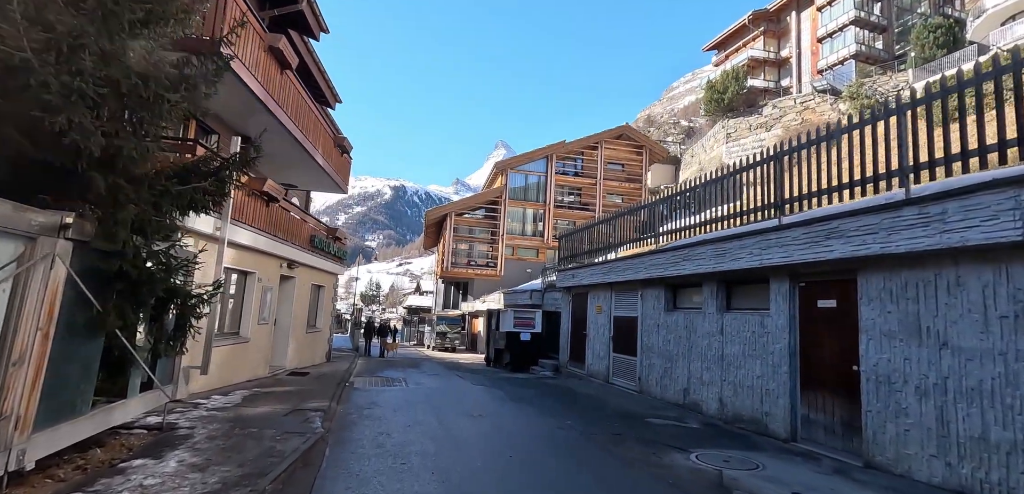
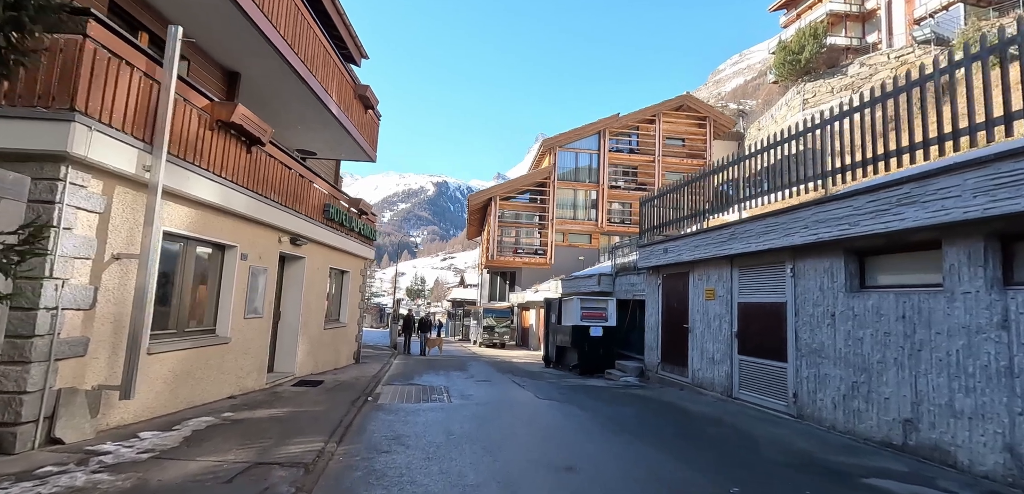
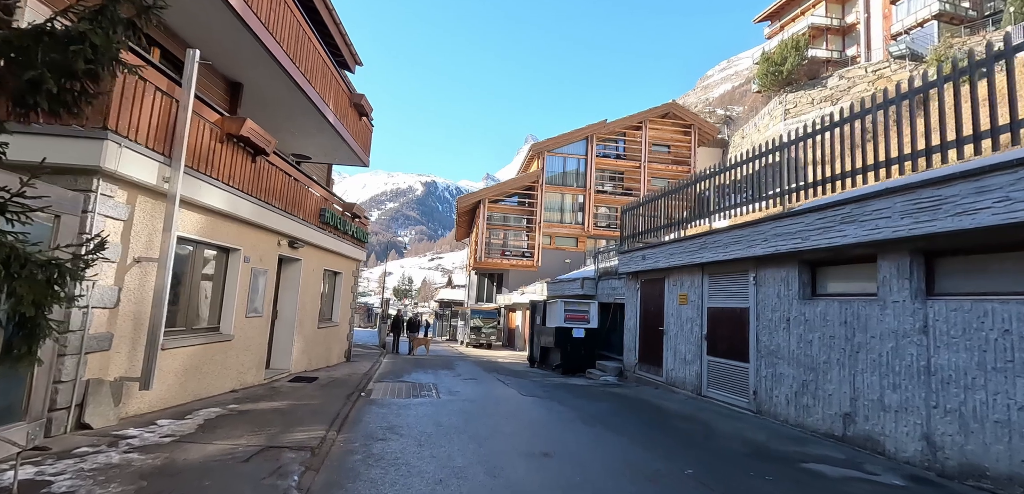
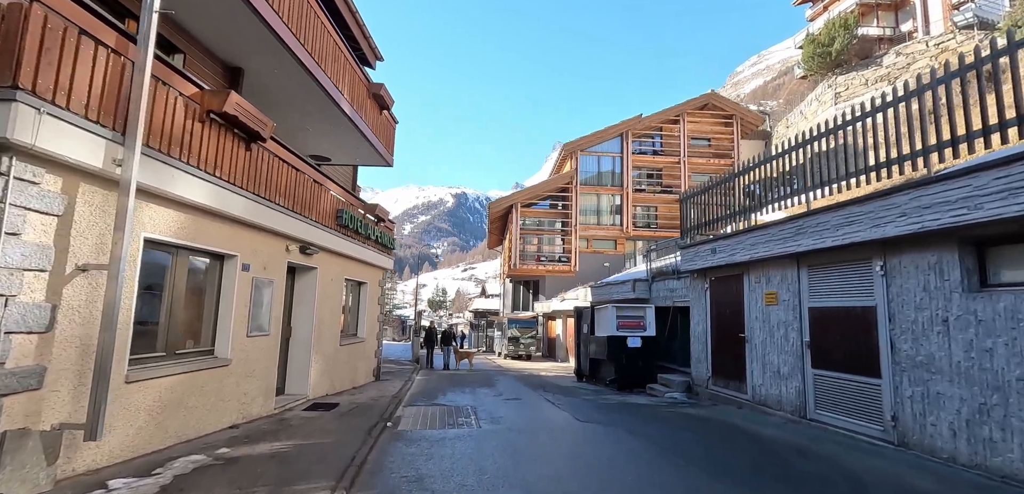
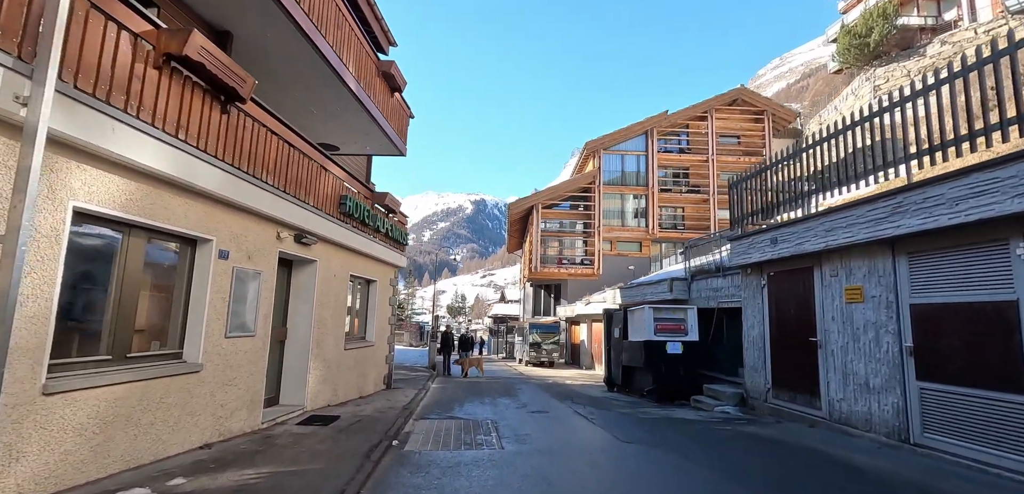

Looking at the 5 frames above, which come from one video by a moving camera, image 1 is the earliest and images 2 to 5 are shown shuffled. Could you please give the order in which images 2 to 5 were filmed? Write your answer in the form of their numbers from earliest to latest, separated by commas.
3, 2, 4, 5
